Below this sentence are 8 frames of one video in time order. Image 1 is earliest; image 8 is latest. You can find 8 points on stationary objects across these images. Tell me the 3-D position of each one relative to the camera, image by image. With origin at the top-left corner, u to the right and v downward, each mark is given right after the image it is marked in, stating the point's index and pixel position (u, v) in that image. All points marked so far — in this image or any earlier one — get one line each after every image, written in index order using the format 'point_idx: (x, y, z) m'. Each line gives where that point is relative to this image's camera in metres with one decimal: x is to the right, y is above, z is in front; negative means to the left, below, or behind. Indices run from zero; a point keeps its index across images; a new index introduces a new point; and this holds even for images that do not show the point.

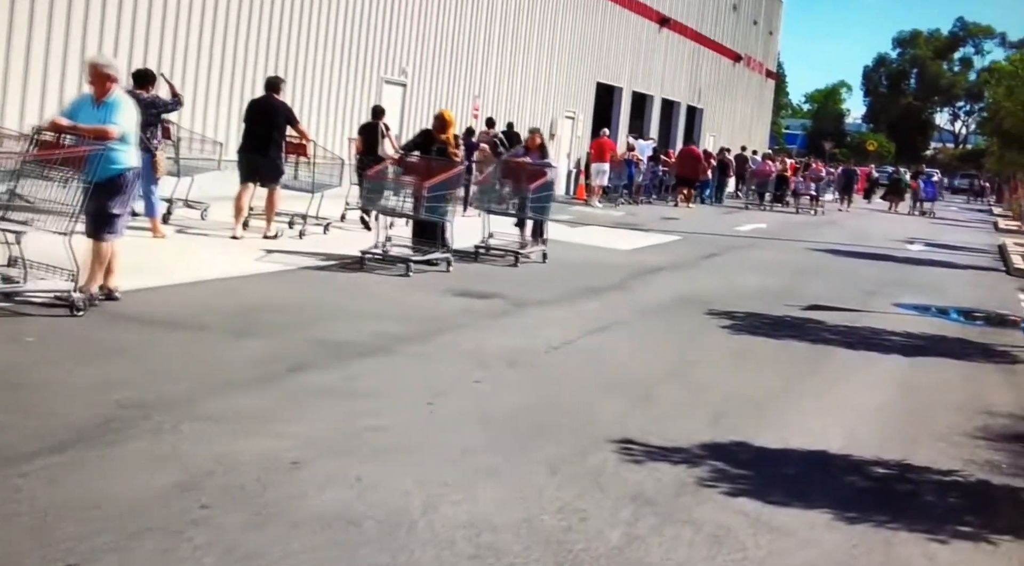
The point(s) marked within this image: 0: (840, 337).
0: (+3.2, -0.5, +11.8) m
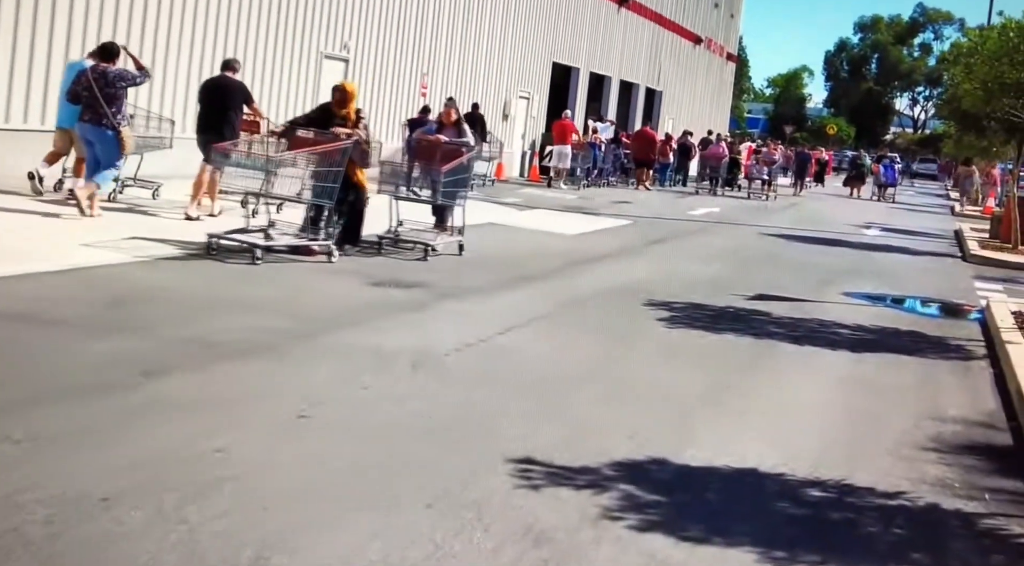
0: (+2.5, -0.4, +11.0) m
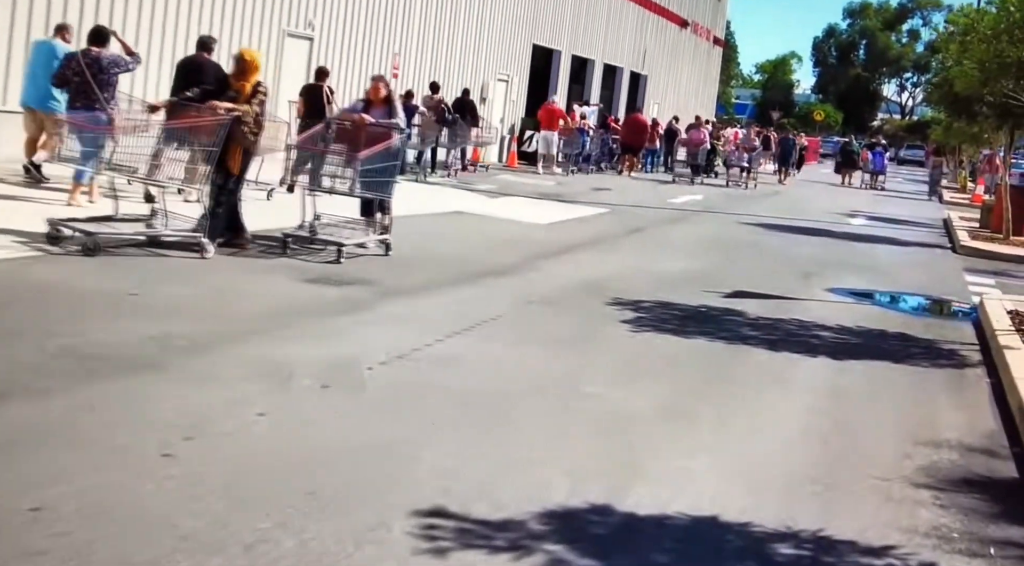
0: (+2.1, -0.4, +10.1) m
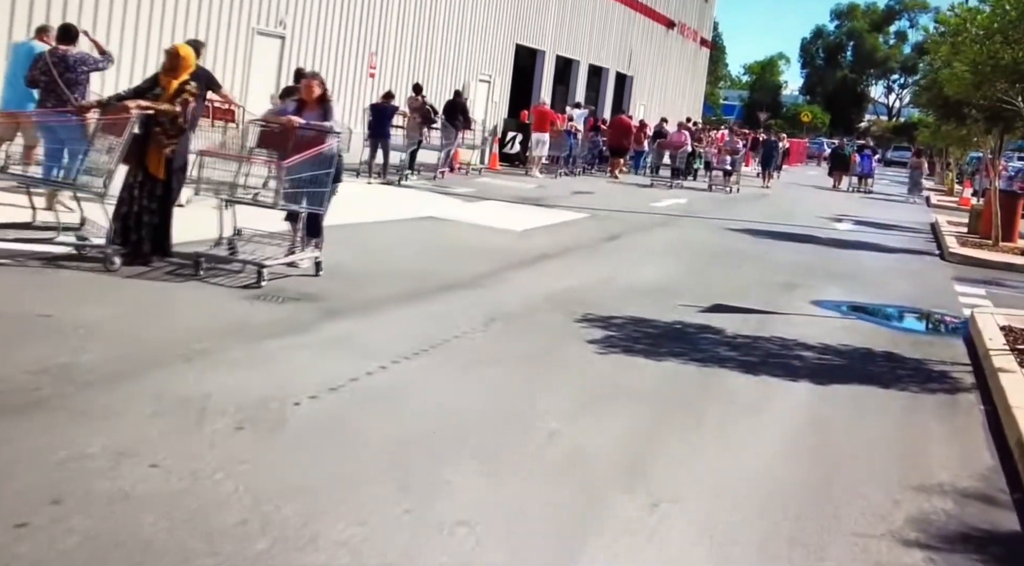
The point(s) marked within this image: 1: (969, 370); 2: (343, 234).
0: (+1.7, -0.6, +9.4) m
1: (+3.7, -0.7, +9.9) m
2: (-2.0, +0.6, +14.9) m
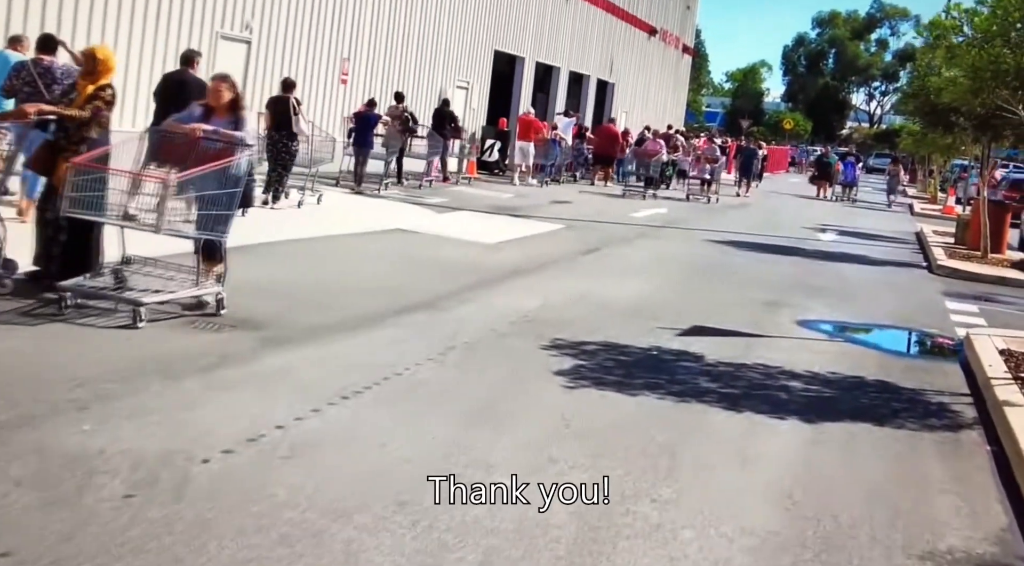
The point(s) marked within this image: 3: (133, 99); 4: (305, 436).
0: (+1.5, -0.7, +8.6) m
1: (+3.4, -0.9, +9.1) m
2: (-2.4, +0.4, +14.0) m
3: (-5.9, +2.9, +18.9) m
4: (-1.0, -0.7, +5.8) m
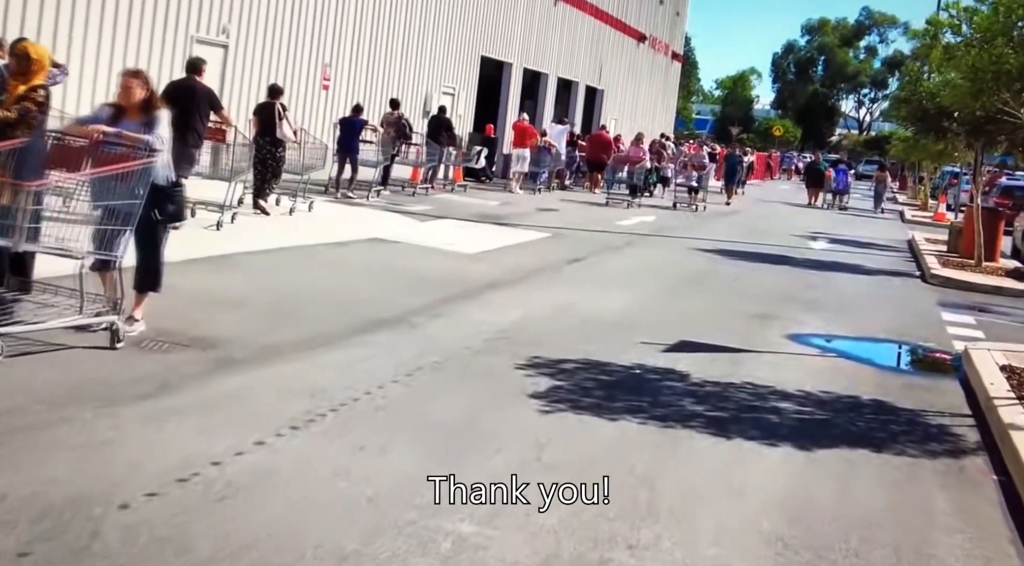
0: (+1.3, -0.8, +8.0) m
1: (+3.2, -1.0, +8.6) m
2: (-2.6, +0.3, +13.5) m
3: (-6.2, +2.7, +18.3) m
4: (-1.2, -0.8, +5.2) m
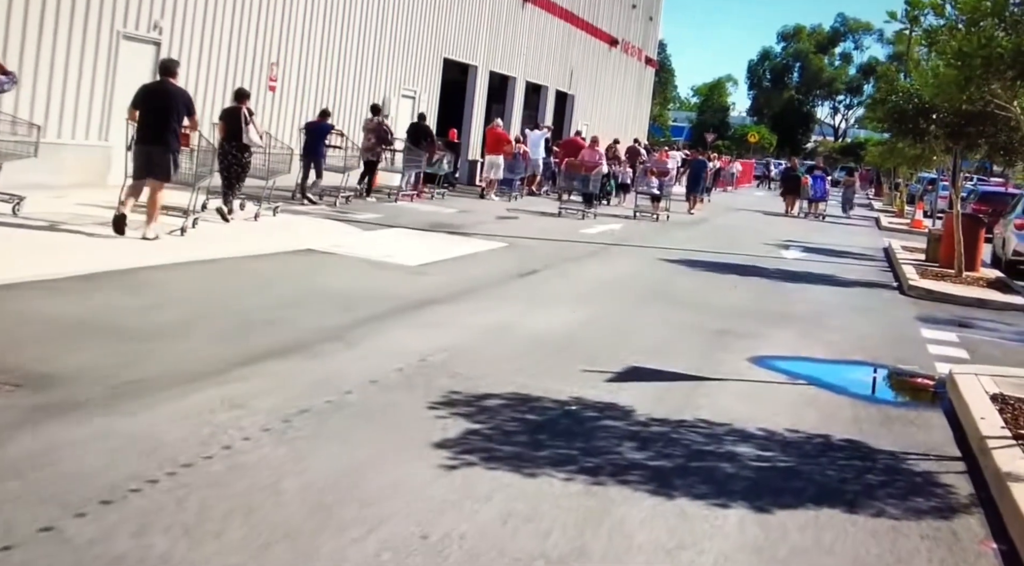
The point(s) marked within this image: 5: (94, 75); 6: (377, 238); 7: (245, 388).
0: (+0.8, -1.0, +6.7) m
1: (+2.7, -1.1, +7.3) m
2: (-3.2, +0.1, +12.1) m
3: (-6.9, +2.5, +16.9) m
4: (-1.6, -0.9, +3.9) m
5: (-6.3, +3.1, +18.6) m
6: (-2.0, +0.7, +18.2) m
7: (-1.5, -0.6, +7.0) m
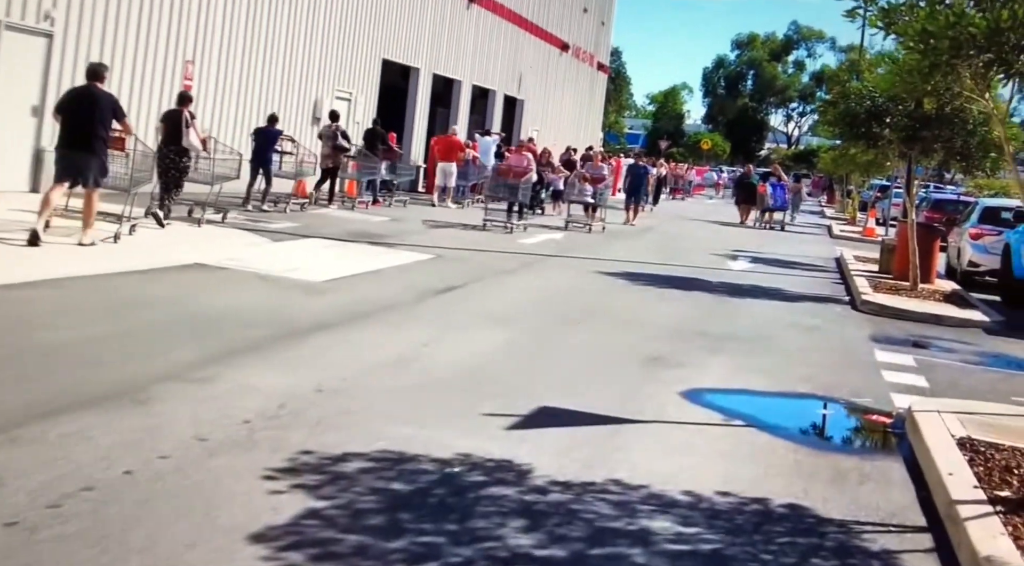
0: (+0.1, -1.1, +5.3) m
1: (+2.0, -1.3, +6.0) m
2: (-4.1, -0.1, +10.5) m
3: (-7.9, +2.3, +15.2) m
4: (-2.2, -1.1, +2.4) m
5: (-7.4, +2.9, +16.9) m
6: (-3.1, +0.4, +16.7) m
7: (-2.2, -0.8, +5.5) m
